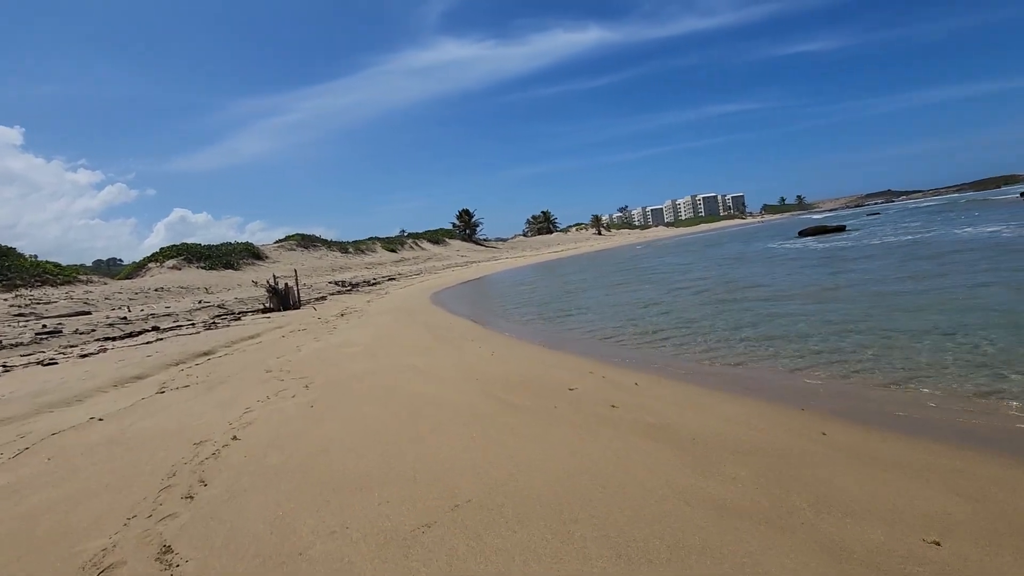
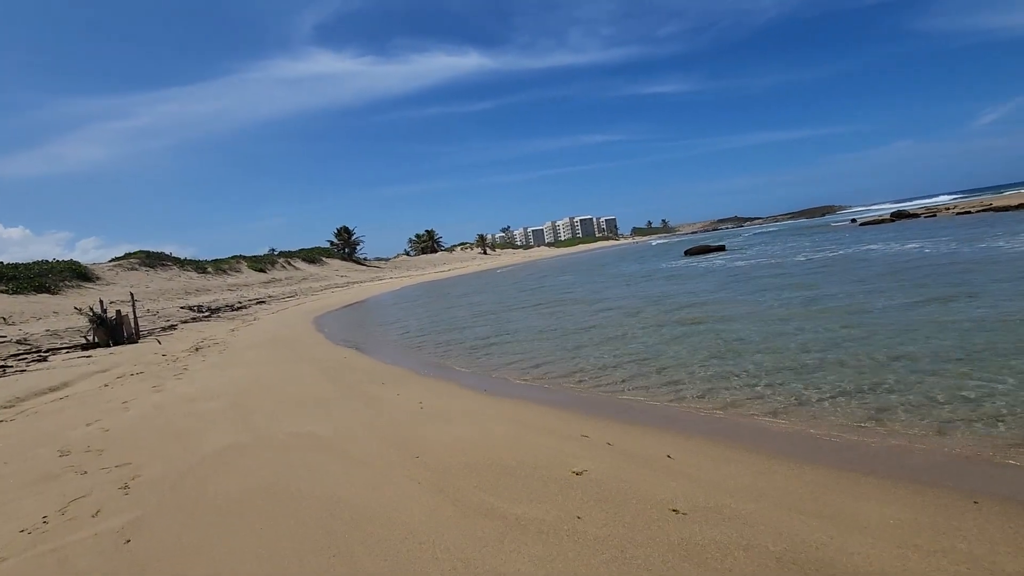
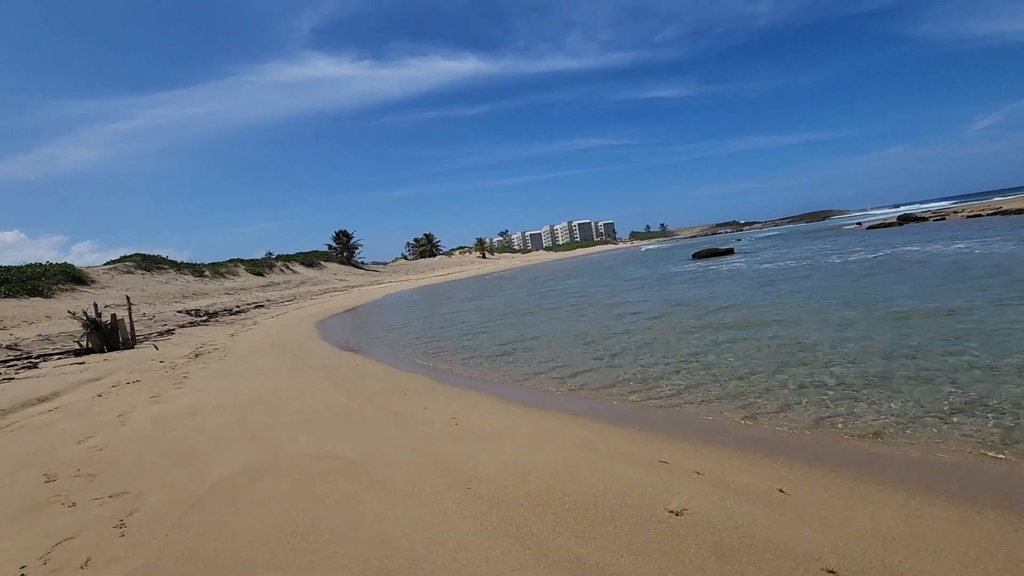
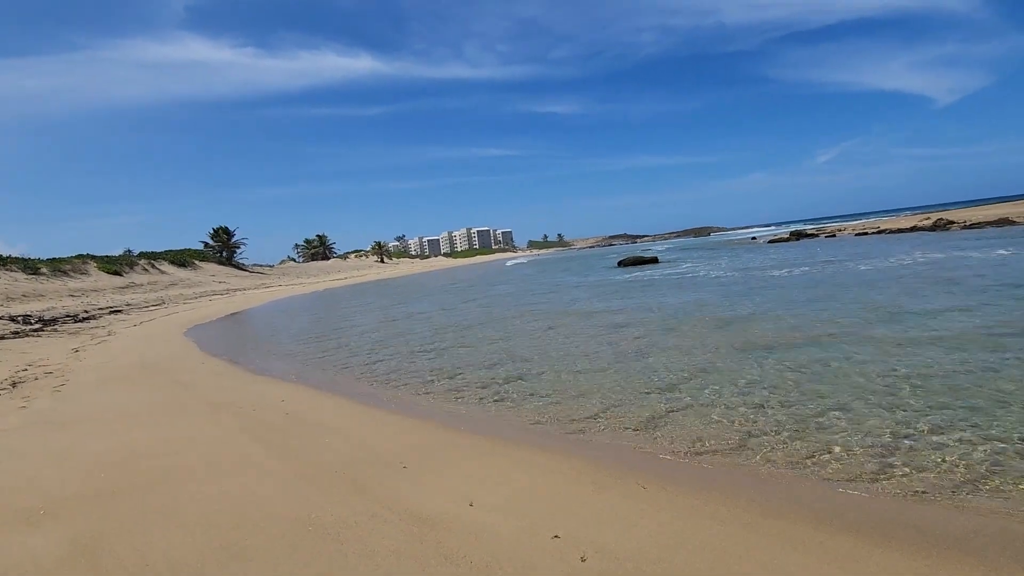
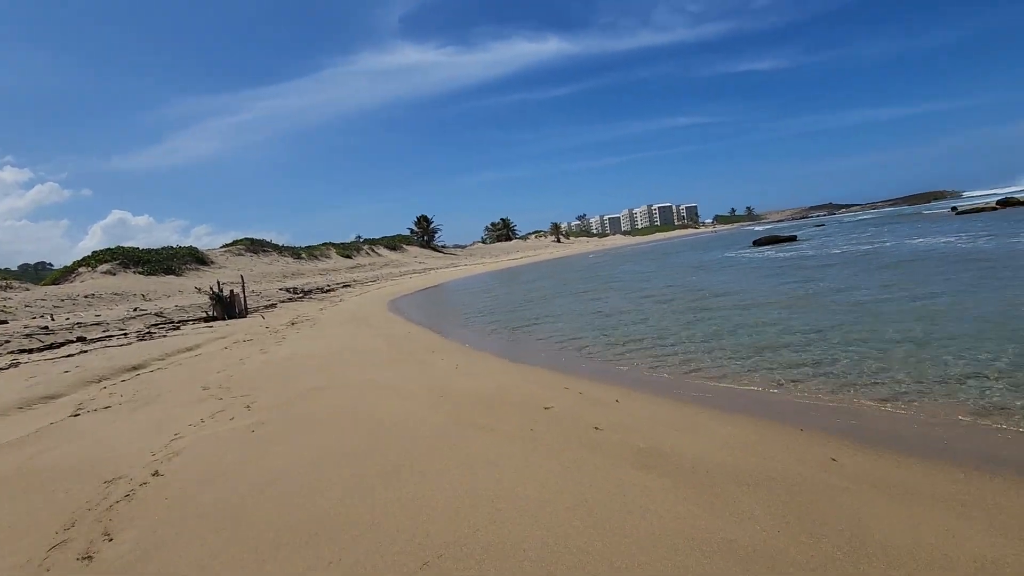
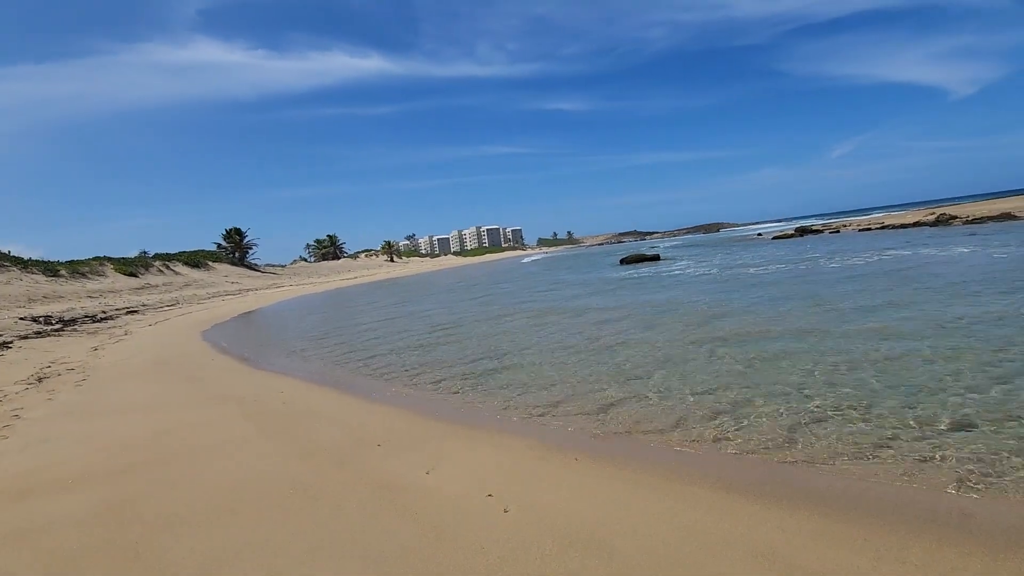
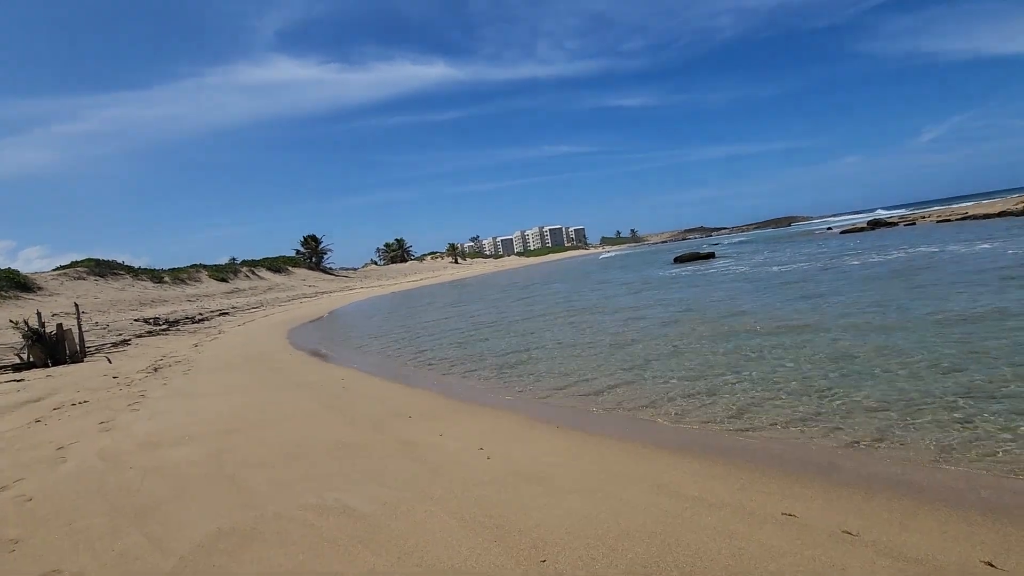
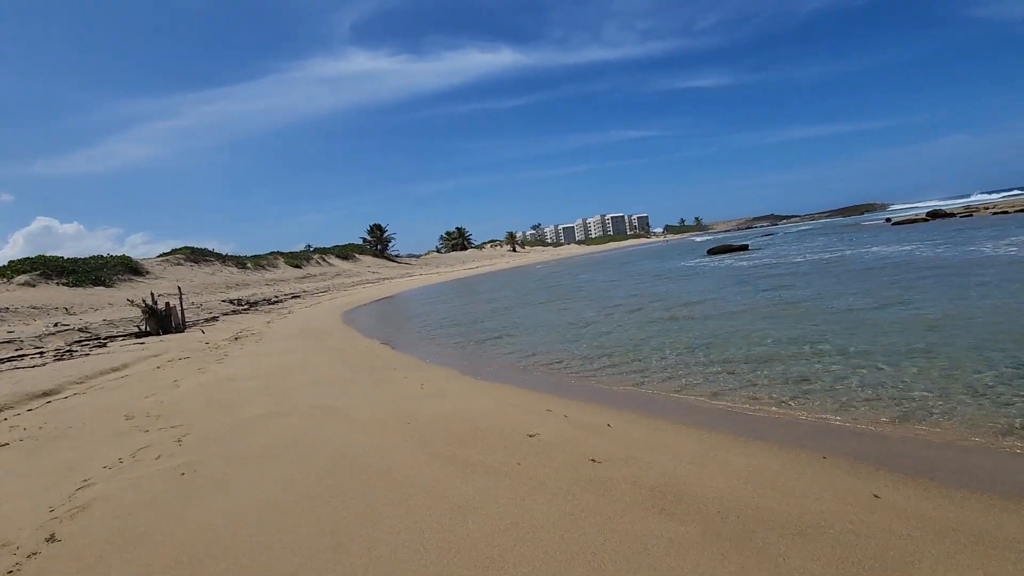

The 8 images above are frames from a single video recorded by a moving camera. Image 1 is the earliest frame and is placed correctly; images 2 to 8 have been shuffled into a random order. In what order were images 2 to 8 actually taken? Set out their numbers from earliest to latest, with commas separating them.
5, 8, 2, 3, 7, 6, 4
